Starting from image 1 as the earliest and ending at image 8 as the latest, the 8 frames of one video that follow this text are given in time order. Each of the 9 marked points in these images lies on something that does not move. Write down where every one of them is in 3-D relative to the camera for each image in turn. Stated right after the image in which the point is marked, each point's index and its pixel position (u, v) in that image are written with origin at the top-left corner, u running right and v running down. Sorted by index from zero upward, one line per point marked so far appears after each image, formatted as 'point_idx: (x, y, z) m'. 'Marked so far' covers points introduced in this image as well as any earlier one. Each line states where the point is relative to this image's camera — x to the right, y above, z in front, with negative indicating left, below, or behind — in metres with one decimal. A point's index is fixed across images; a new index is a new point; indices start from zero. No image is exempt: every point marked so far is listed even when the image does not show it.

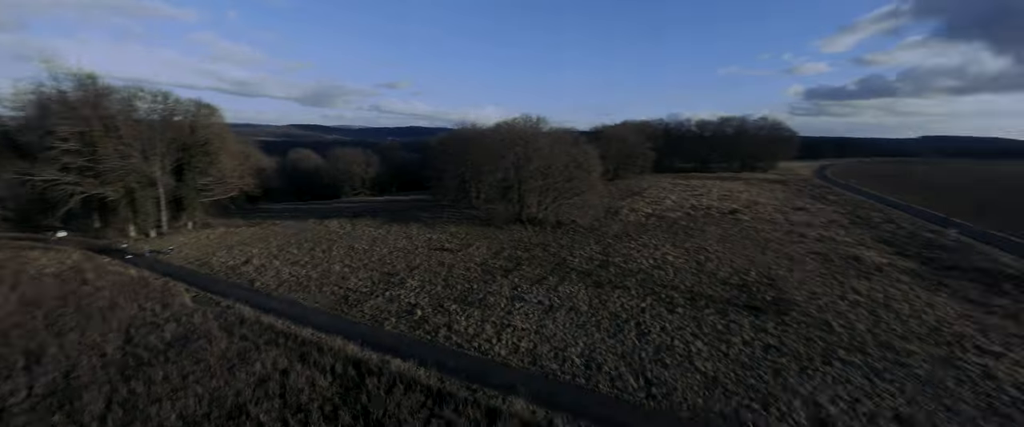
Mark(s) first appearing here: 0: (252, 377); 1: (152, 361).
0: (-9.0, -5.7, +12.1) m
1: (-14.1, -5.8, +13.6) m
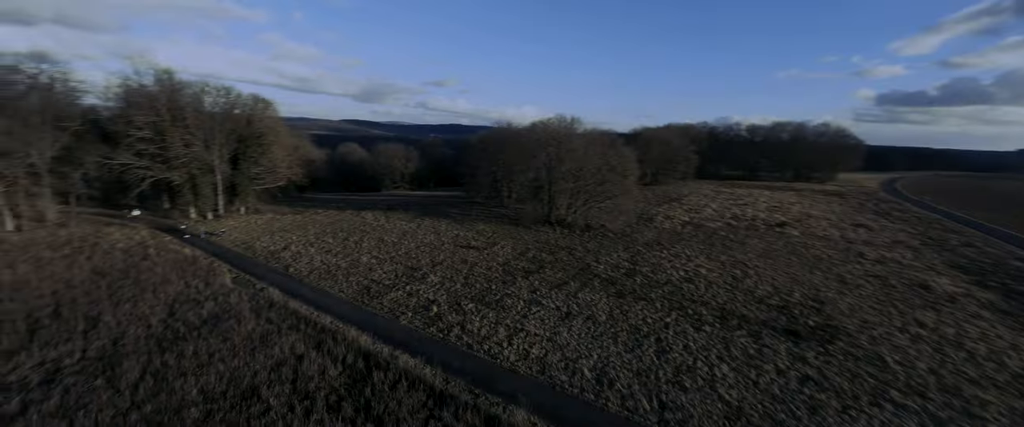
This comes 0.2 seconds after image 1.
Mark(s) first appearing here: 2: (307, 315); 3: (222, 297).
0: (-8.8, -5.4, +12.6) m
1: (-13.6, -5.1, +14.7) m
2: (-9.5, -4.7, +16.3) m
3: (-15.3, -4.4, +18.6) m
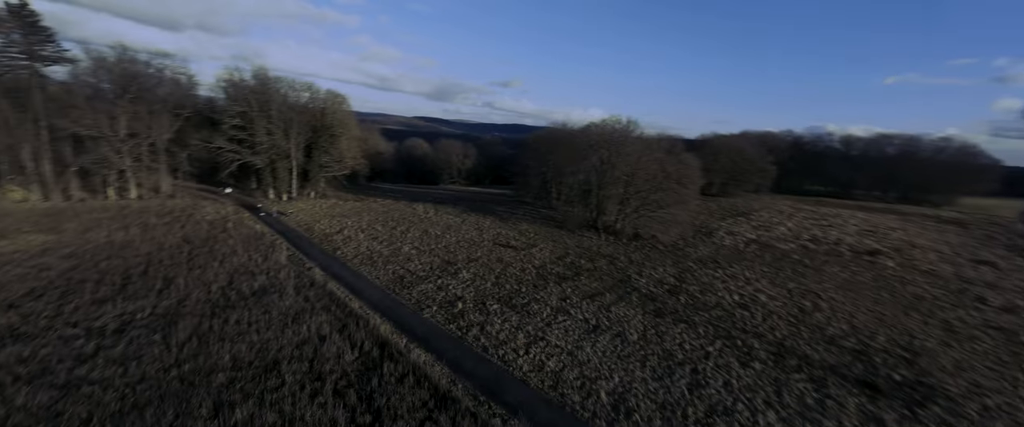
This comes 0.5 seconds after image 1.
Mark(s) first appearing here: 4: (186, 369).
0: (-8.2, -4.7, +13.3) m
1: (-12.7, -4.2, +16.0) m
2: (-8.3, -4.1, +17.1) m
3: (-13.6, -3.4, +20.2) m
4: (-10.7, -5.1, +11.6) m
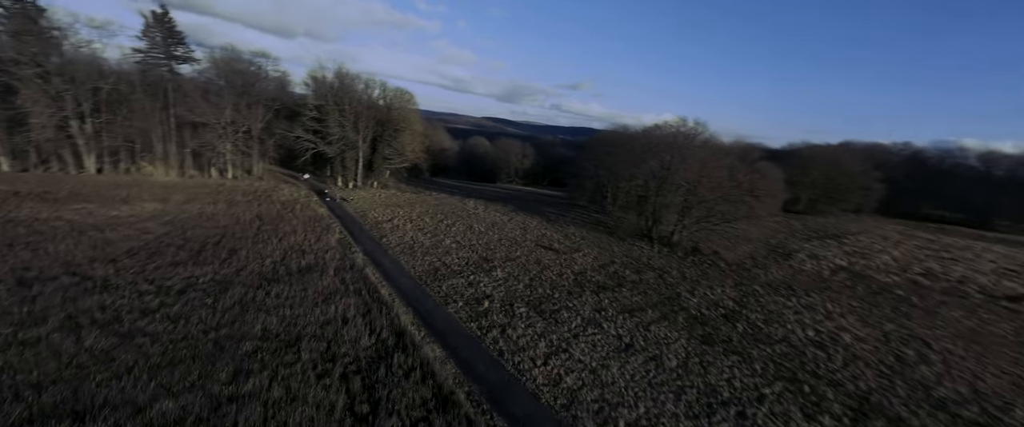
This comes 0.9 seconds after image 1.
0: (-7.4, -4.0, +13.6) m
1: (-11.3, -3.2, +17.1) m
2: (-6.9, -3.4, +17.4) m
3: (-11.5, -2.4, +21.4) m
4: (-10.2, -4.2, +12.4) m
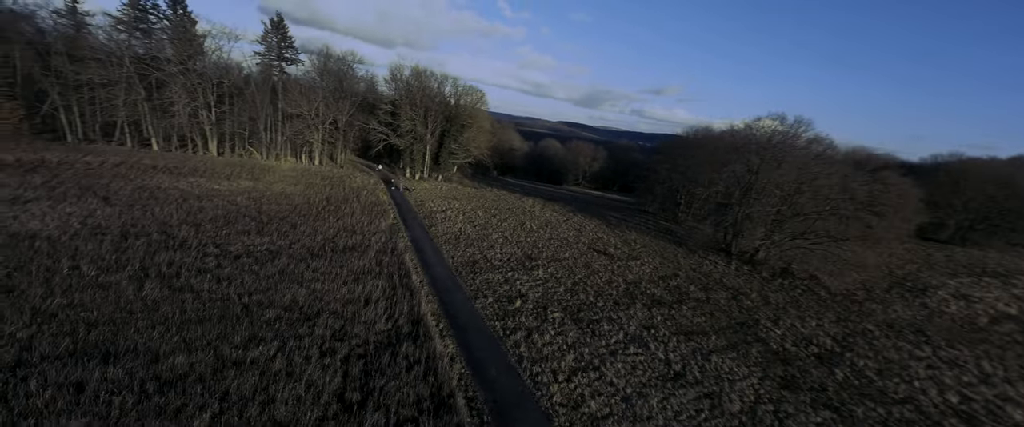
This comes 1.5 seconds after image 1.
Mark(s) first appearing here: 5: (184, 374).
0: (-6.3, -3.1, +13.4) m
1: (-9.4, -2.1, +17.5) m
2: (-5.0, -2.6, +17.0) m
3: (-8.7, -1.3, +21.8) m
4: (-9.3, -3.1, +12.7) m
5: (-8.0, -3.9, +8.7) m
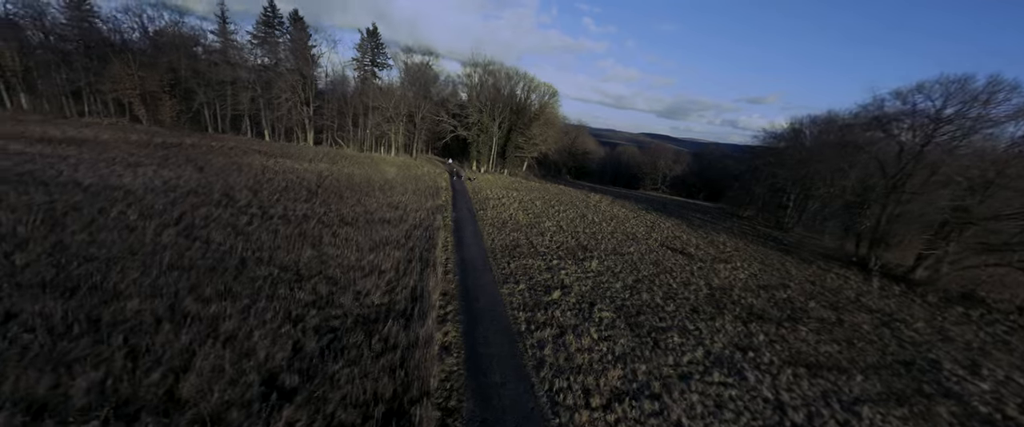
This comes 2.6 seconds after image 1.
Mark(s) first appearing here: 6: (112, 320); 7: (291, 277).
0: (-5.2, -1.6, +11.4) m
1: (-7.3, -0.5, +16.1) m
2: (-3.2, -1.3, +14.7) m
3: (-5.7, +0.2, +20.2) m
4: (-8.2, -1.3, +11.3) m
5: (-7.9, -2.2, +7.2) m
6: (-8.1, -2.2, +7.1) m
7: (-6.3, -1.8, +10.0) m
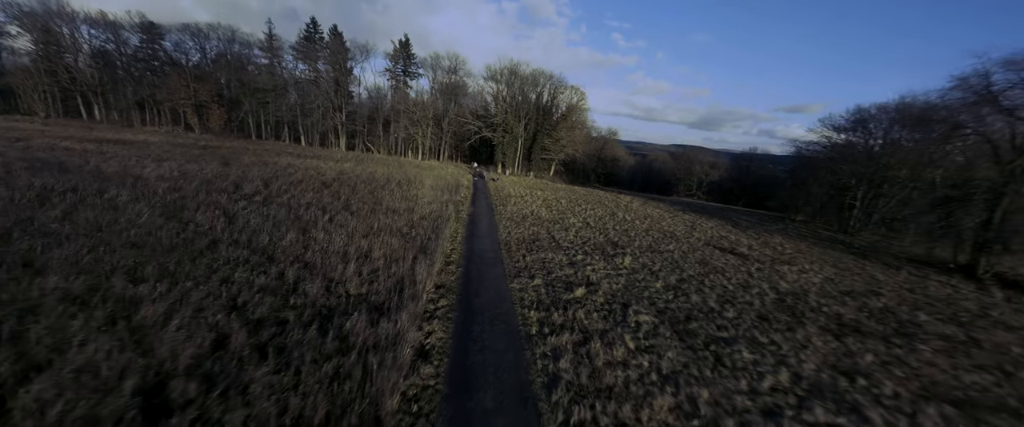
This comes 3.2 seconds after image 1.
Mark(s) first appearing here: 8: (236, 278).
0: (-4.8, -0.9, +9.7) m
1: (-6.5, +0.1, +14.6) m
2: (-2.5, -0.7, +12.8) m
3: (-4.6, +0.6, +18.5) m
4: (-7.9, -0.7, +9.9) m
5: (-7.8, -1.4, +5.7) m
6: (-8.0, -1.4, +5.7) m
7: (-6.0, -1.1, +8.4) m
8: (-5.7, -1.3, +7.2) m
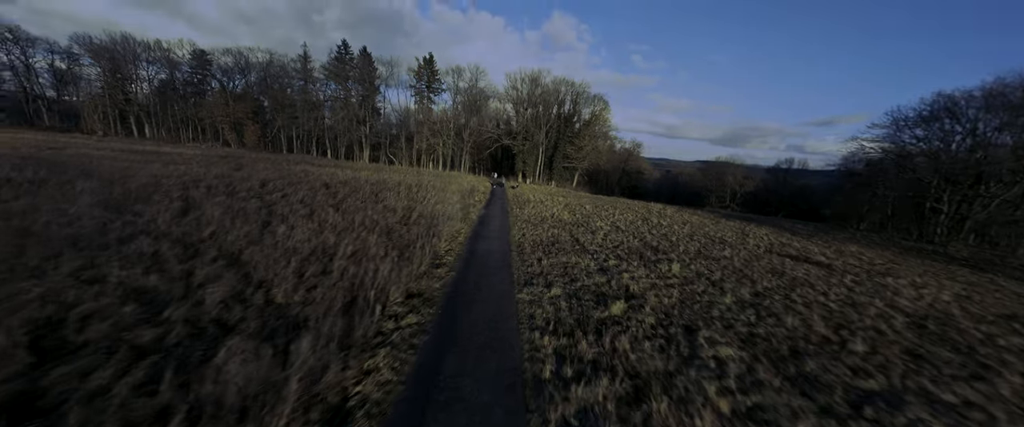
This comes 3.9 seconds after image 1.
0: (-4.6, -0.6, +7.4) m
1: (-6.0, +0.2, +12.4) m
2: (-2.1, -0.5, +10.3) m
3: (-3.8, +0.6, +16.2) m
4: (-7.6, -0.3, +7.8) m
5: (-7.9, -0.9, +3.5) m
6: (-8.1, -0.9, +3.5) m
7: (-5.9, -0.7, +6.2) m
8: (-5.6, -0.9, +5.0) m
